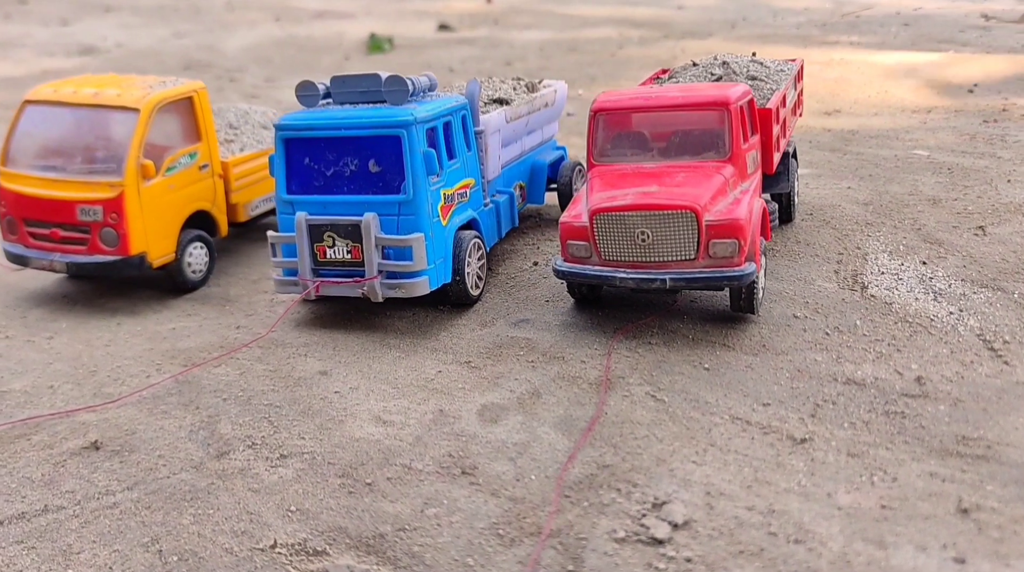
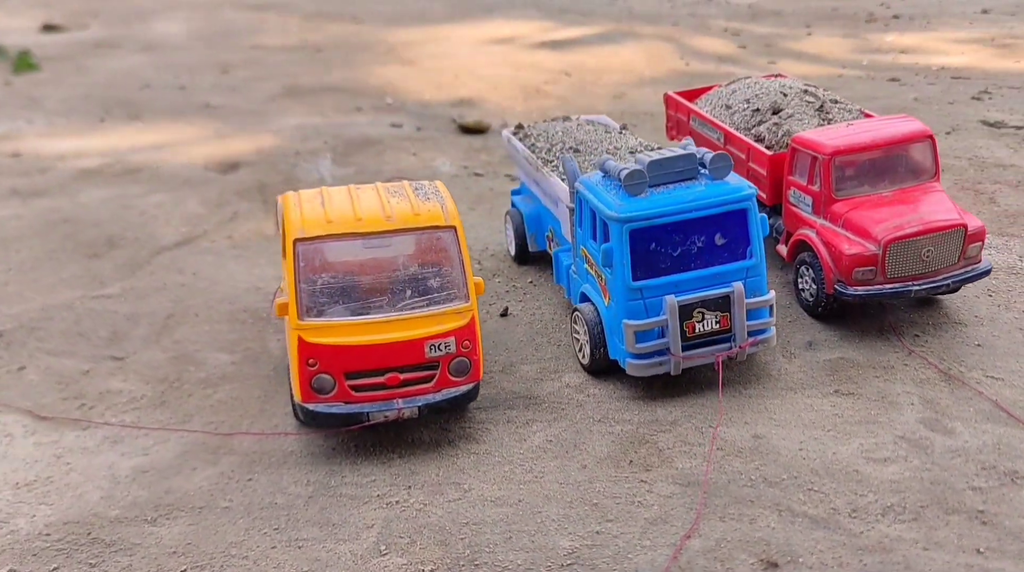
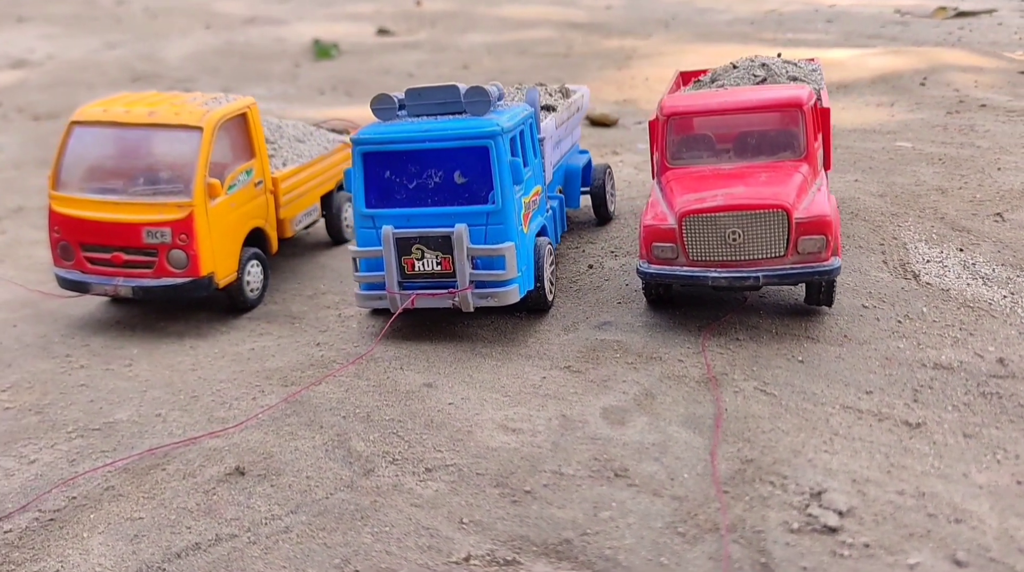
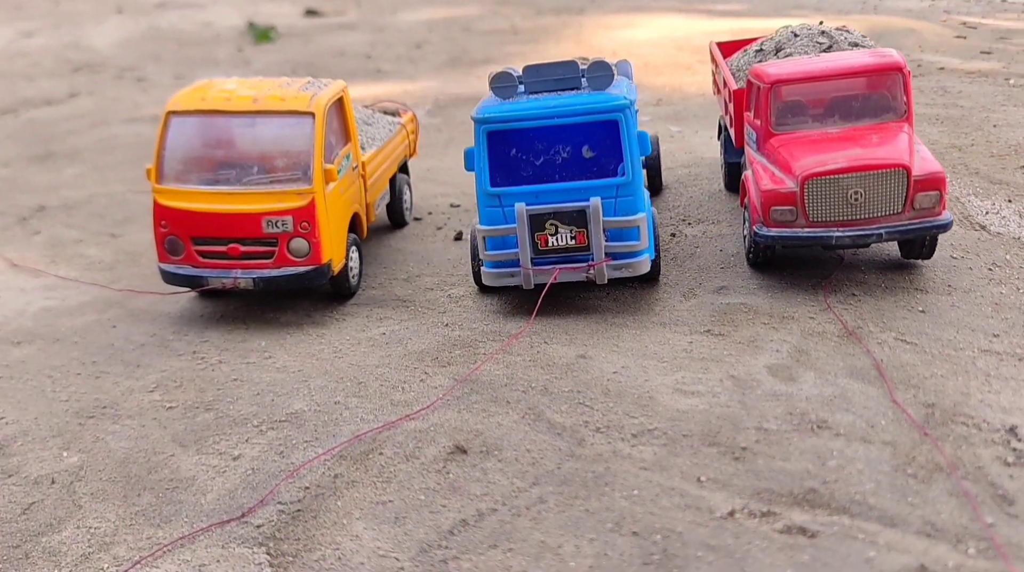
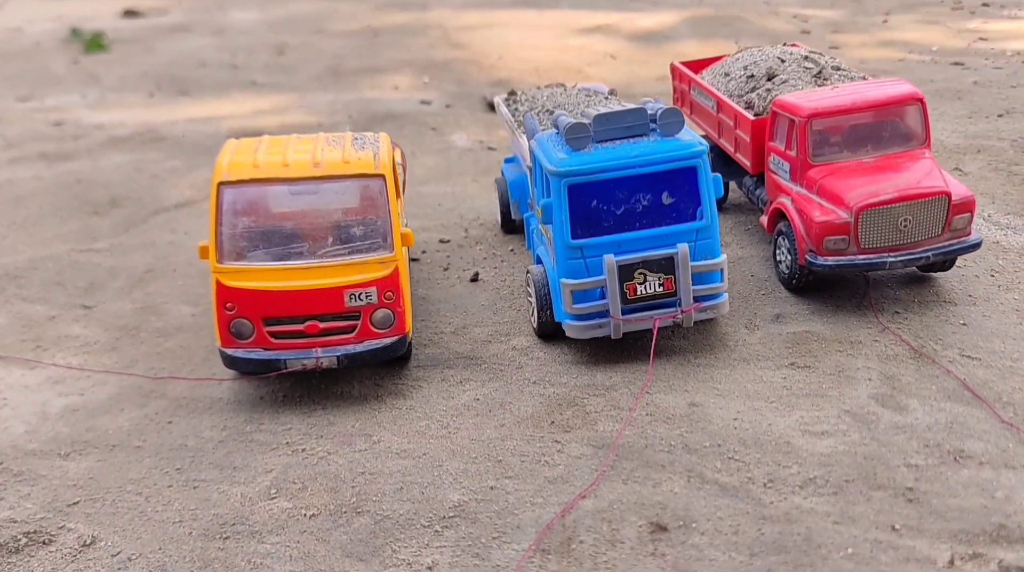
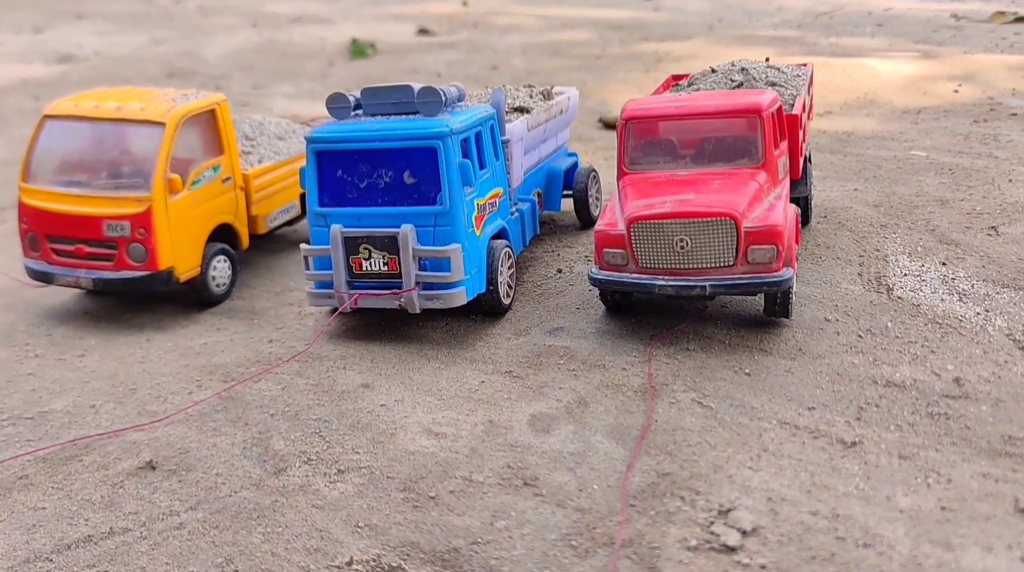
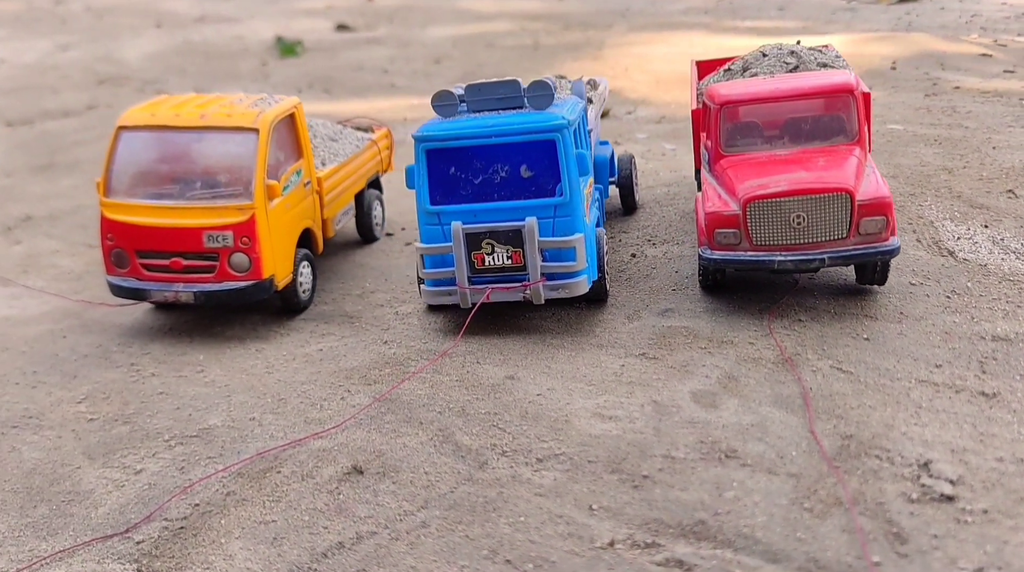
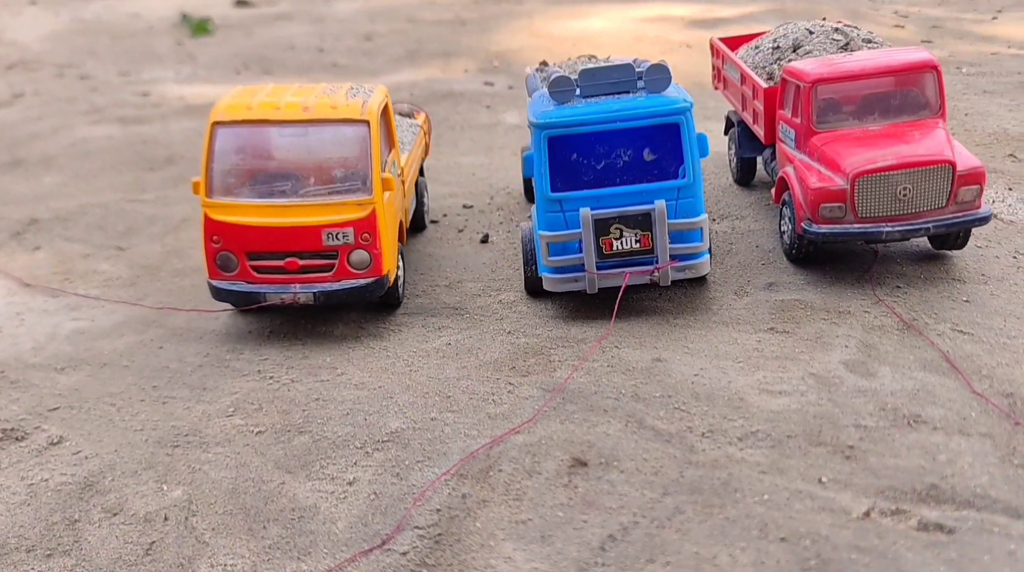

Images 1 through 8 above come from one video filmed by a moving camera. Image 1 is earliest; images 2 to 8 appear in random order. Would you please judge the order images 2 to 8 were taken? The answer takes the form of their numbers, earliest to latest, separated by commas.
6, 3, 7, 4, 8, 5, 2
